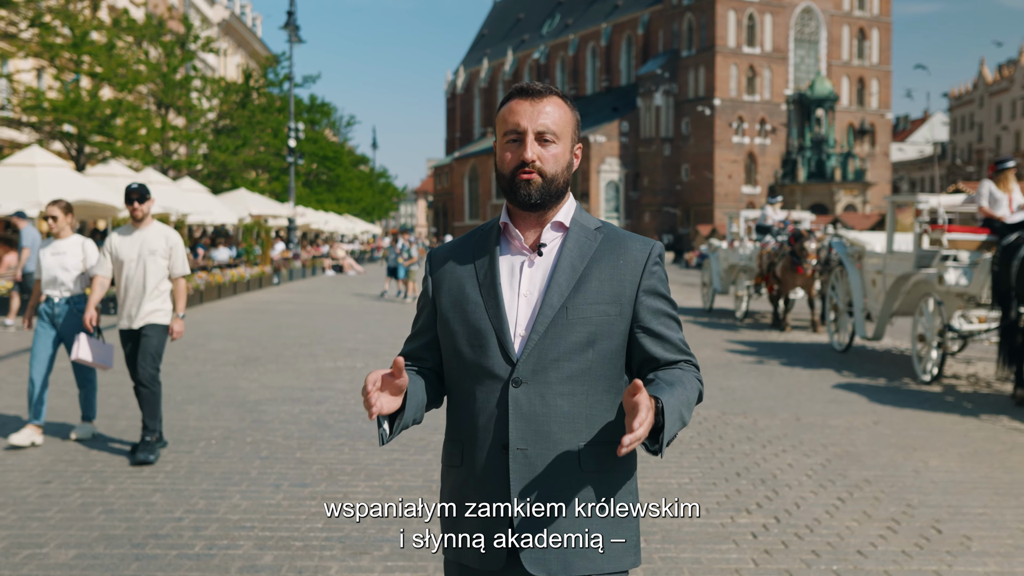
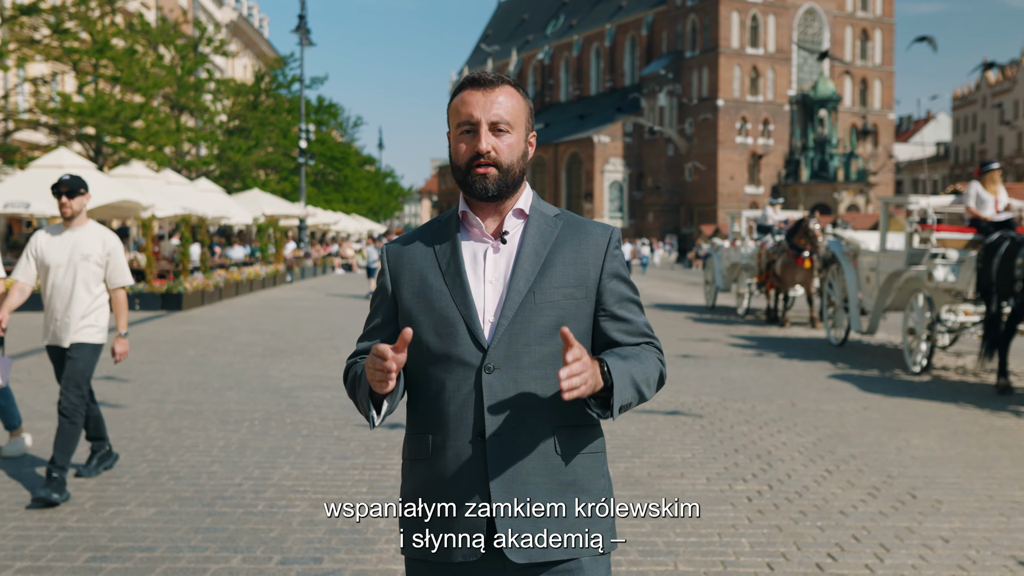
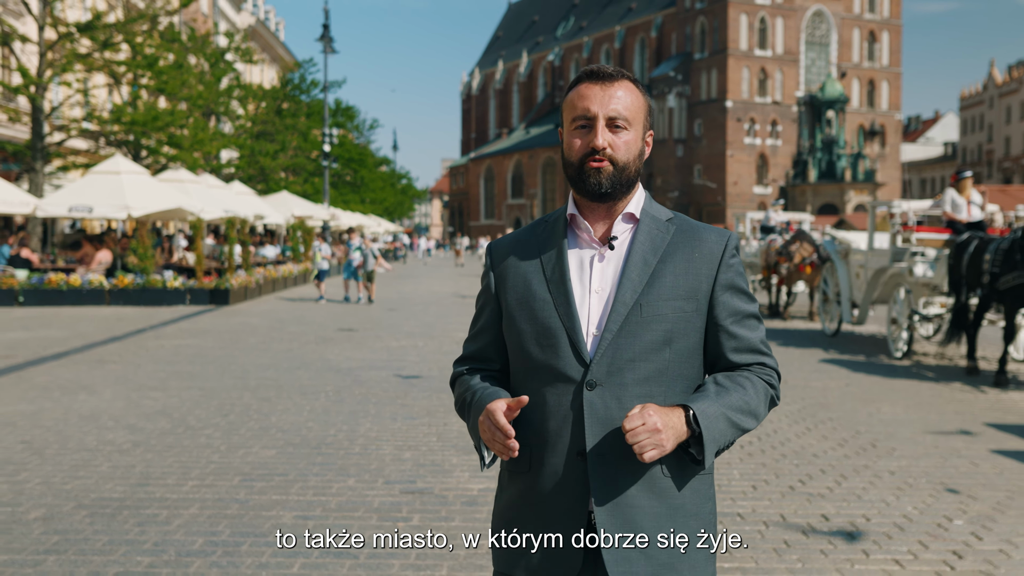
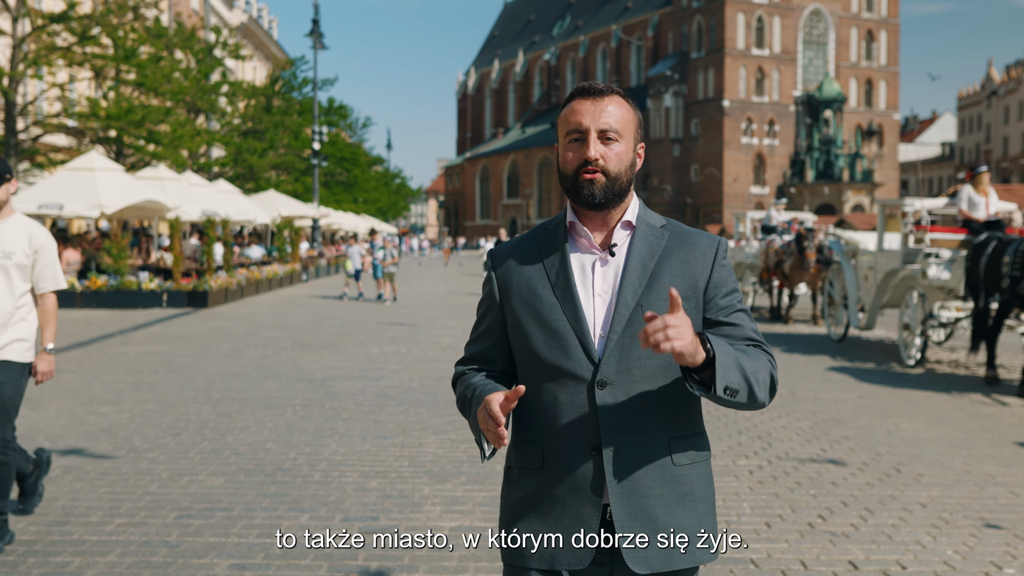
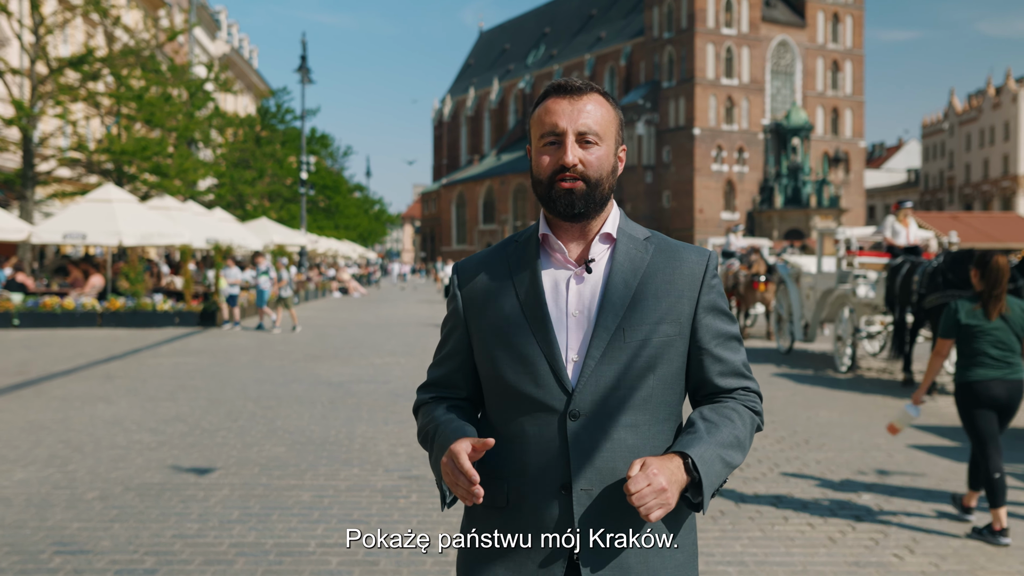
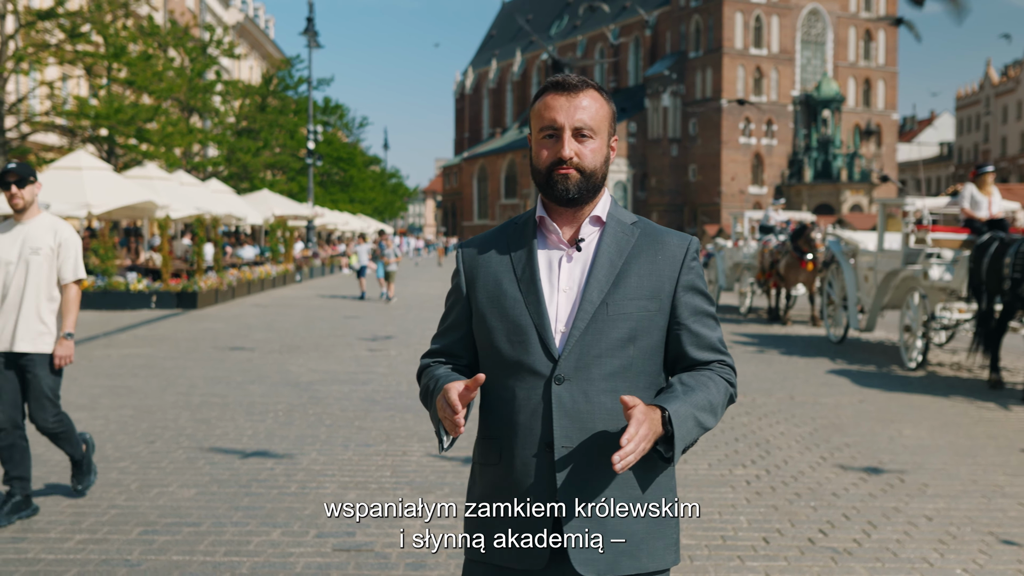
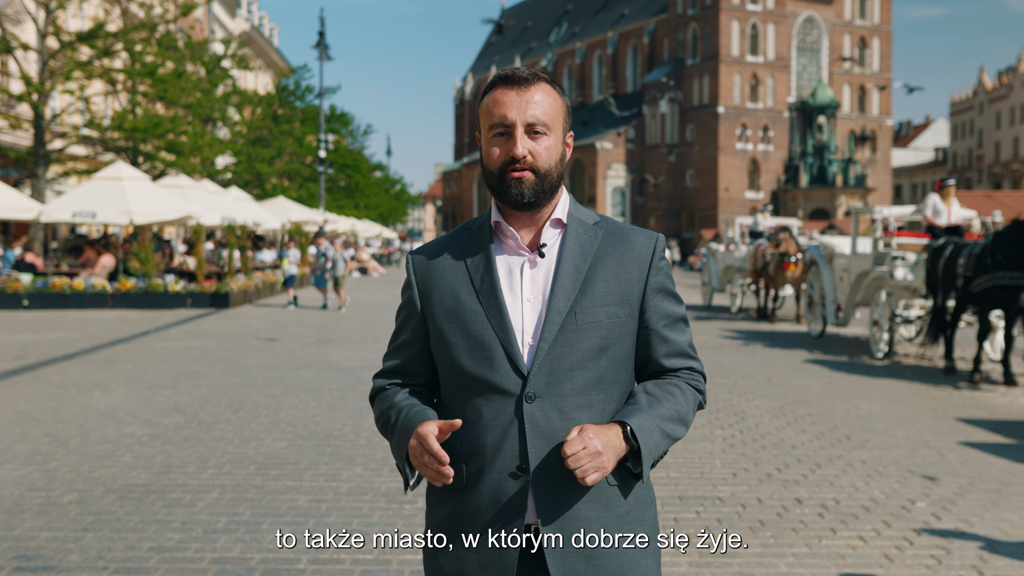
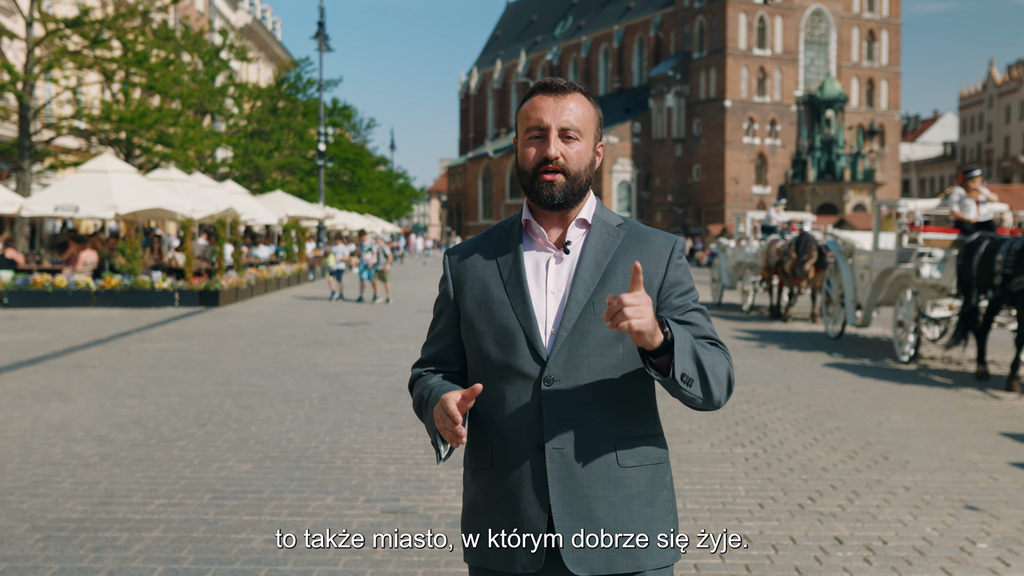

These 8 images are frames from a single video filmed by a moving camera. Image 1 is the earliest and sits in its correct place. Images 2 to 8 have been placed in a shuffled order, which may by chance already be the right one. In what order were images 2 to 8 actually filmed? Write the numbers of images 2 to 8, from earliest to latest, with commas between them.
2, 6, 4, 8, 3, 7, 5
